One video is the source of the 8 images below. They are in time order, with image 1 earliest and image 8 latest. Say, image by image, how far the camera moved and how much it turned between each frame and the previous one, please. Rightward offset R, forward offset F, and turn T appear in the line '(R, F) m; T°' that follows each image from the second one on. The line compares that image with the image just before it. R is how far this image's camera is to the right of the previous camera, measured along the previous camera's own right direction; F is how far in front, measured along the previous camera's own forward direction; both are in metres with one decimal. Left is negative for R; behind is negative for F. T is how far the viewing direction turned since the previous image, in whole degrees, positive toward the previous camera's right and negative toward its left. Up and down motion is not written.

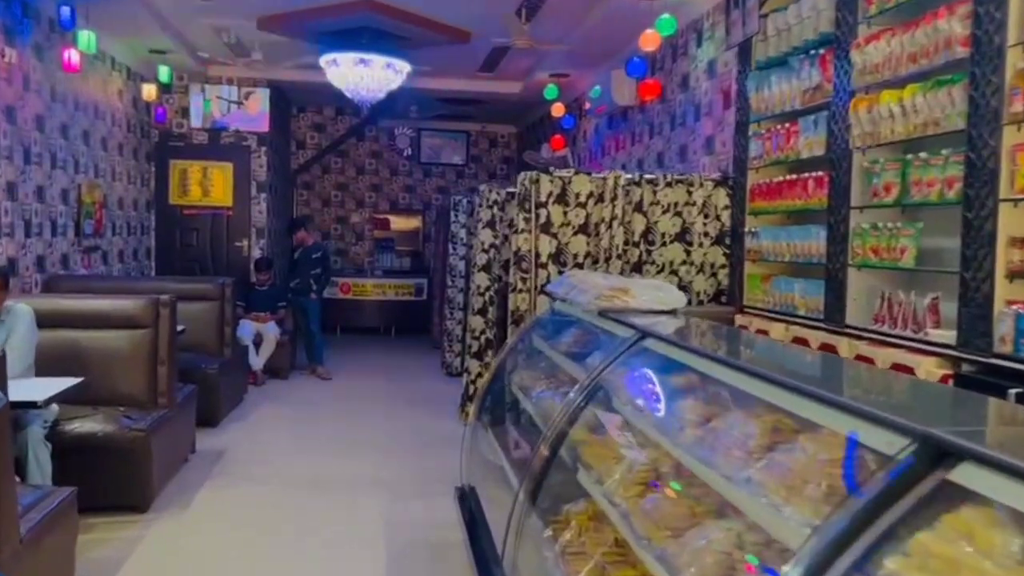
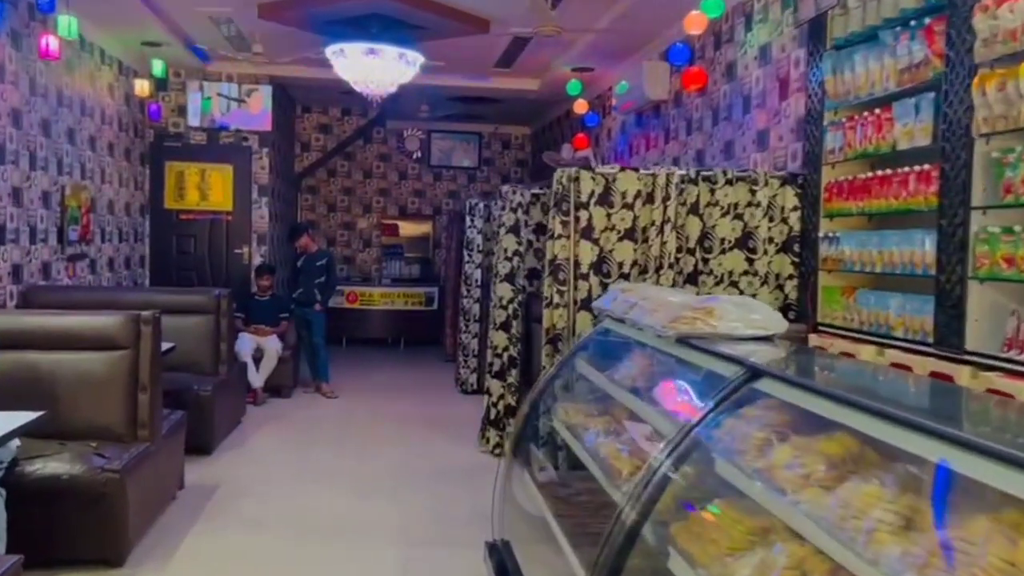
(-0.1, +0.6) m; 0°
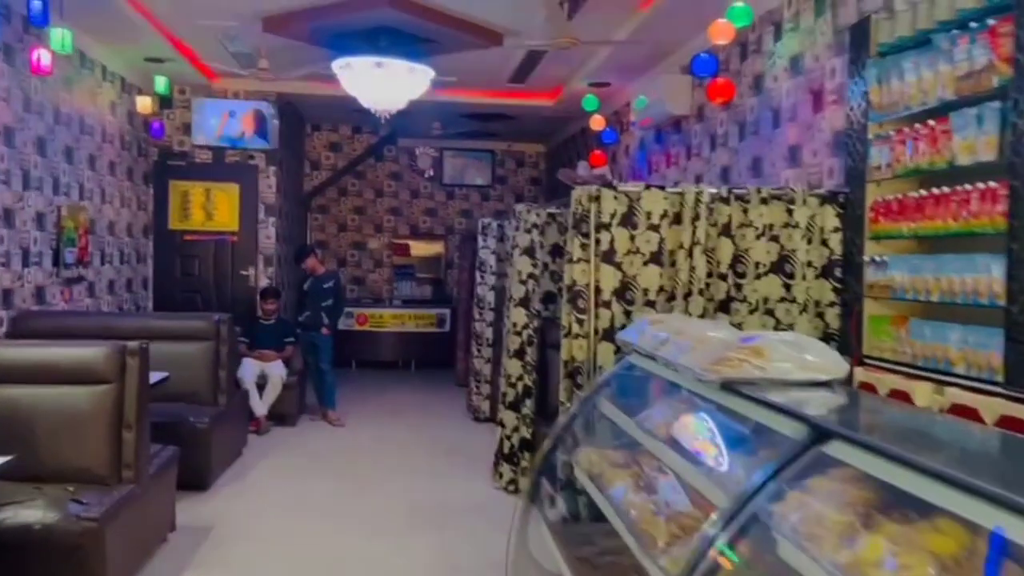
(0.0, +0.3) m; -1°
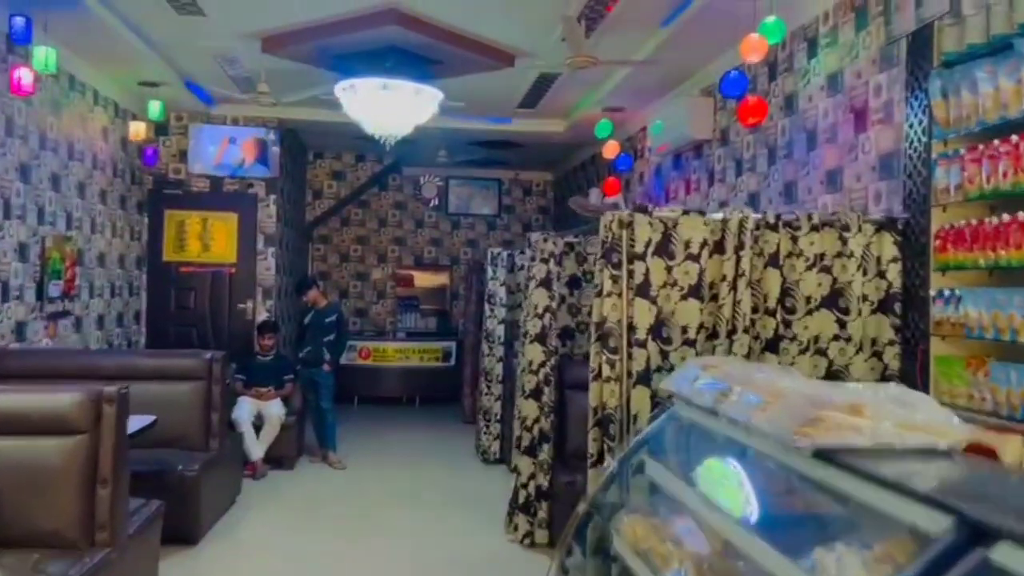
(-0.1, +0.4) m; 0°
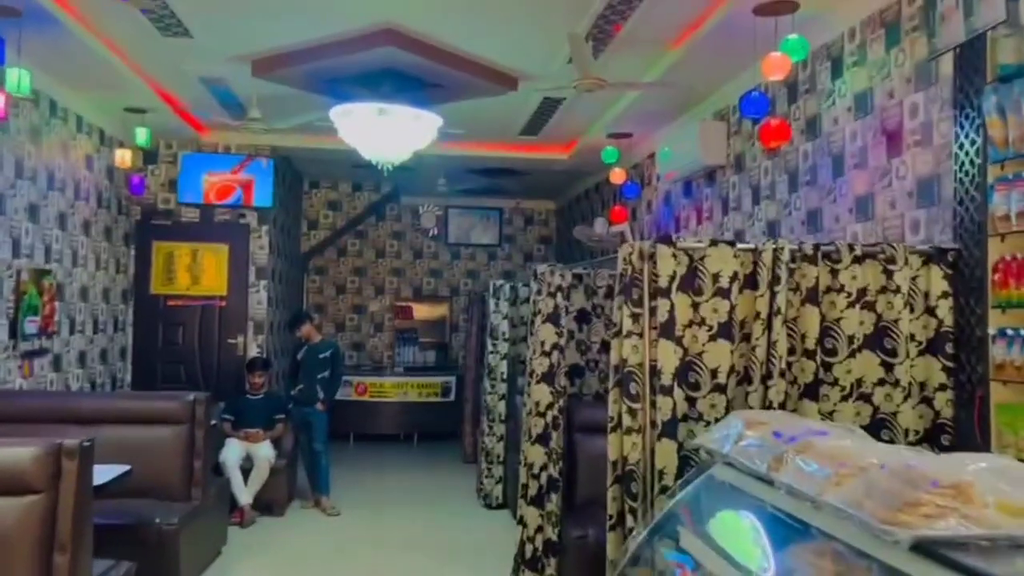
(0.0, +0.3) m; 0°
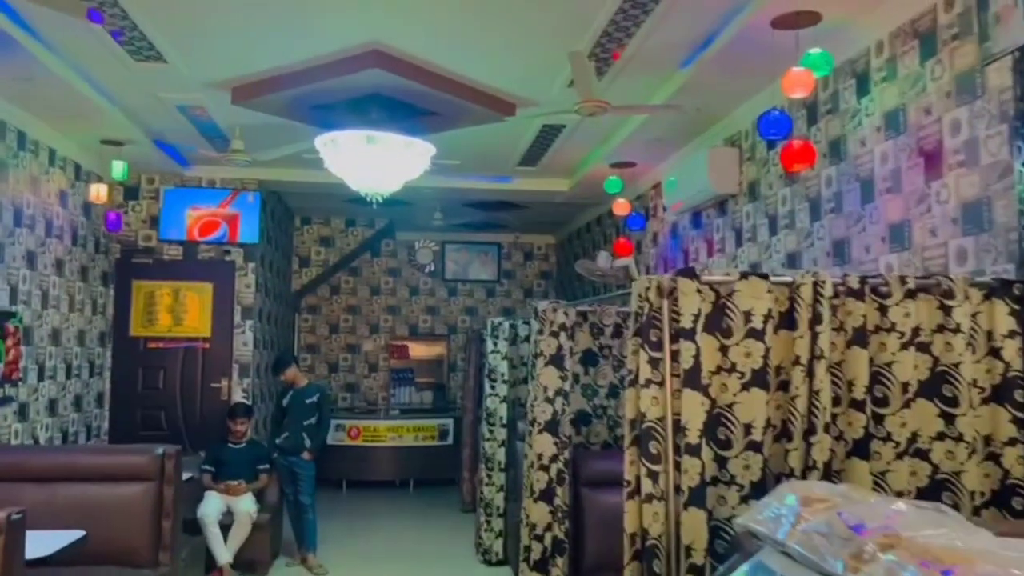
(0.0, +0.4) m; 0°
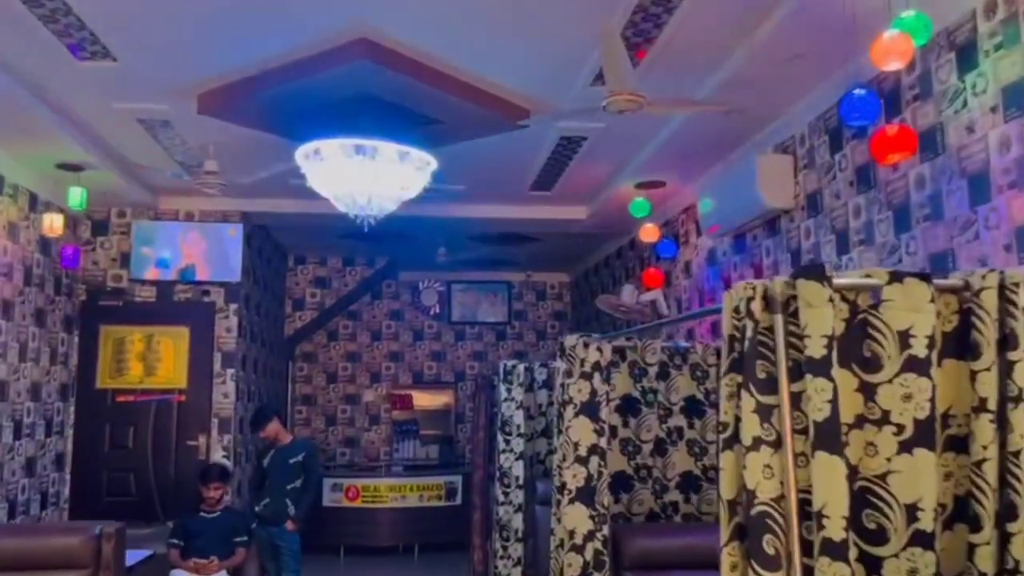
(0.0, +0.8) m; 0°
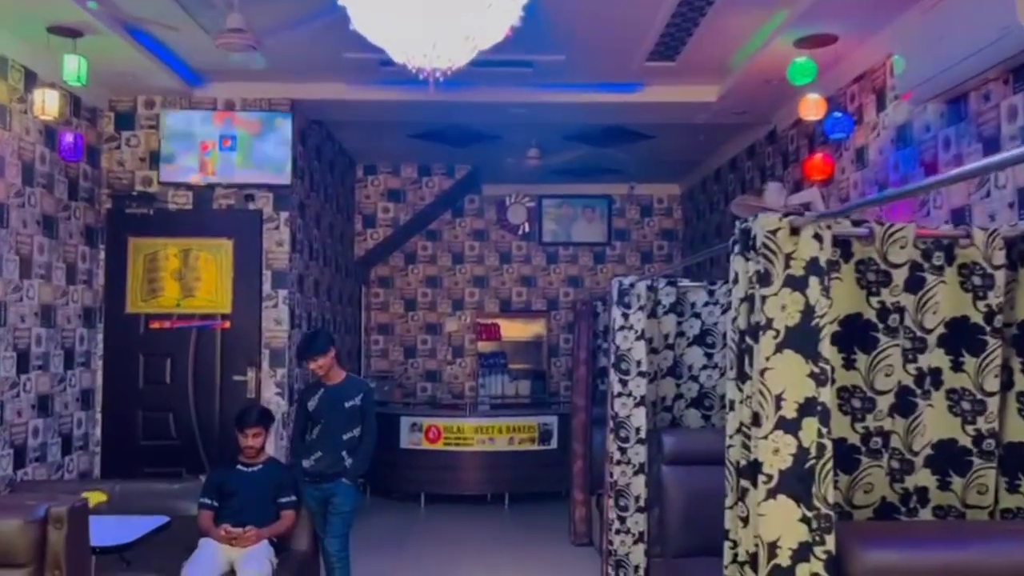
(-0.1, +1.2) m; -6°
